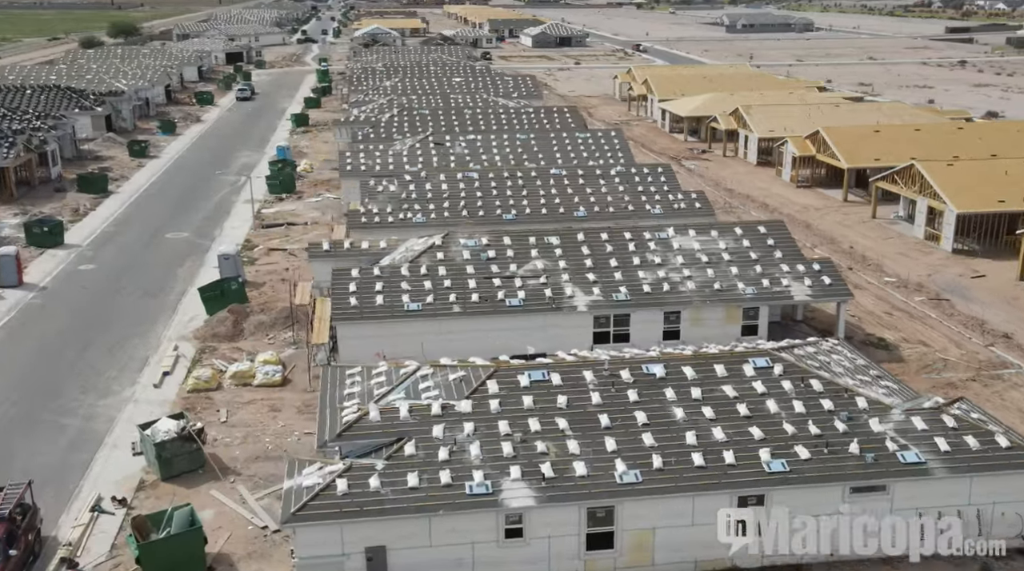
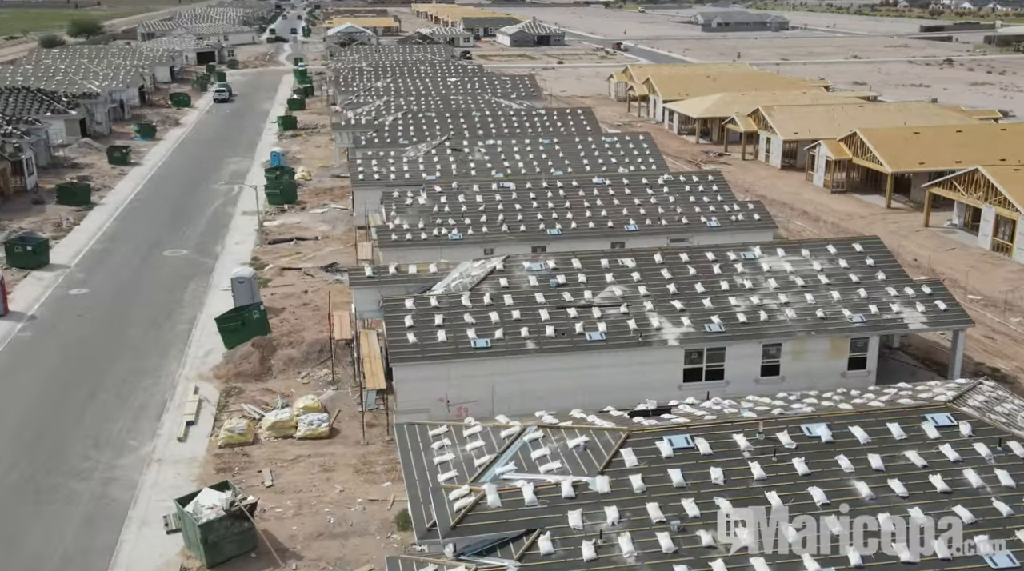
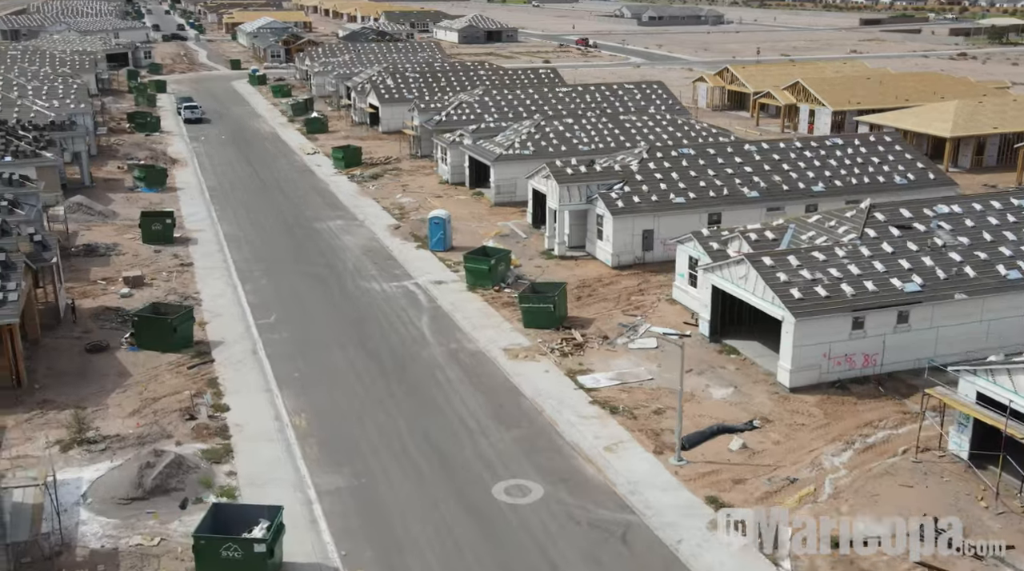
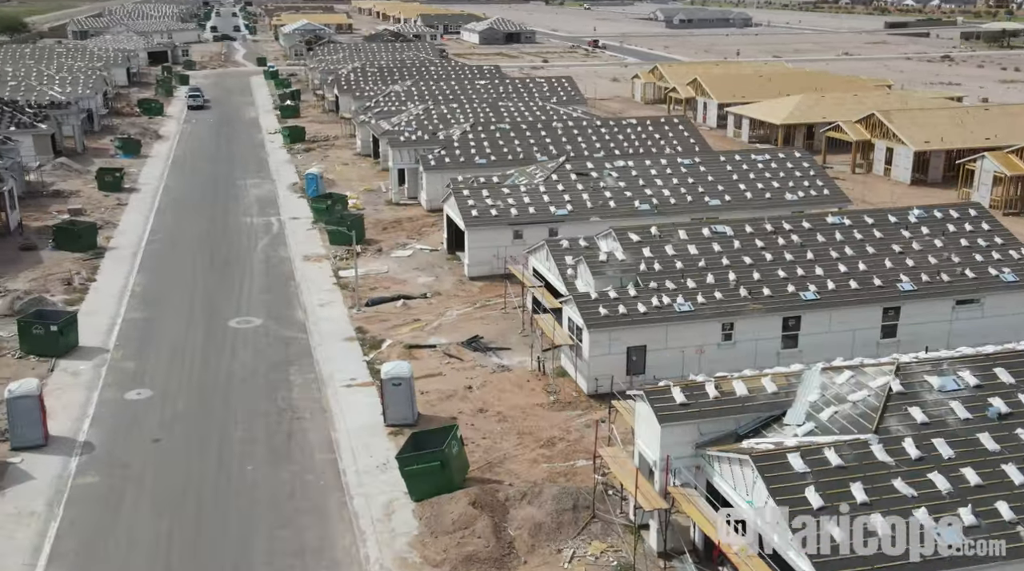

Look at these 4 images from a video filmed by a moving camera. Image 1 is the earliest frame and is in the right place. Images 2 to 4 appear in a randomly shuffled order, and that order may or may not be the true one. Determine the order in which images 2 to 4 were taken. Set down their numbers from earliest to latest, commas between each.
2, 4, 3
